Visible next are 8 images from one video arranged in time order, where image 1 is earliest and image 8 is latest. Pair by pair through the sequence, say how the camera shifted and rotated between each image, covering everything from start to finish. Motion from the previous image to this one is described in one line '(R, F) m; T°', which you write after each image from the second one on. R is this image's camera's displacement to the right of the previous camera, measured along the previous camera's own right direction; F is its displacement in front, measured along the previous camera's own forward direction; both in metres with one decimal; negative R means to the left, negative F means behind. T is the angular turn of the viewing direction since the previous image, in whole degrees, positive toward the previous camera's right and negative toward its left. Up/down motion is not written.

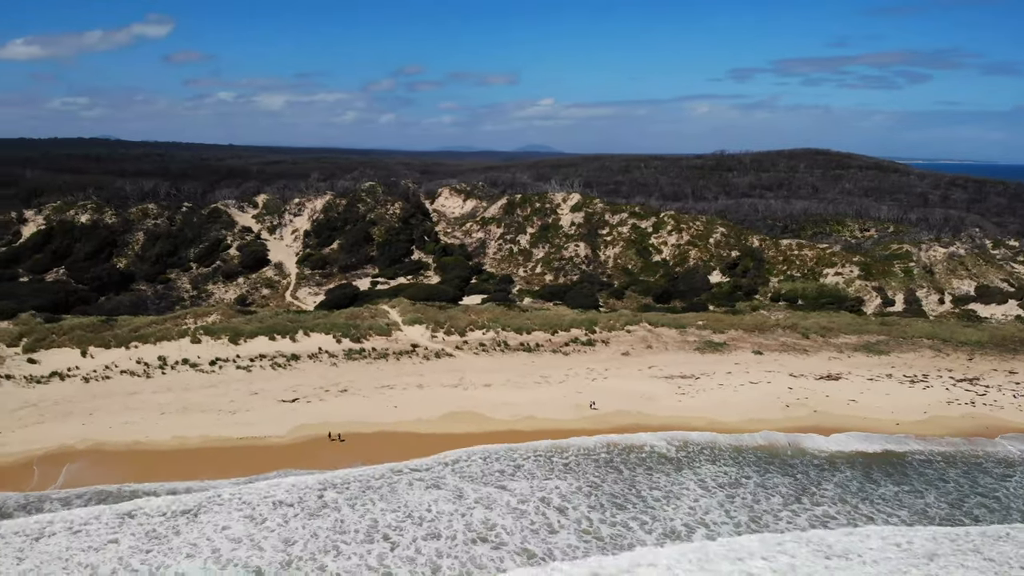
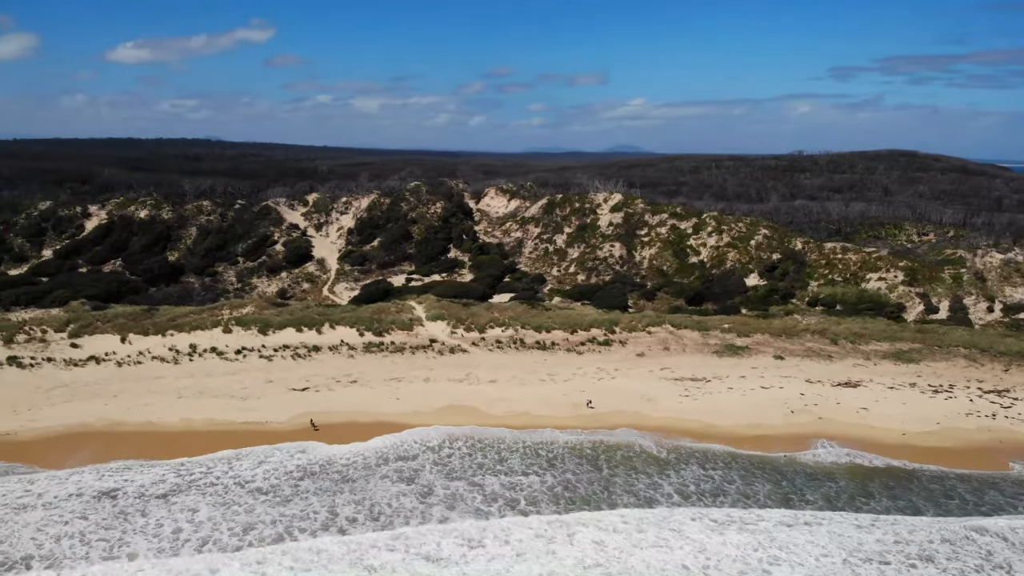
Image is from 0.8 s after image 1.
(+1.6, -0.1) m; -6°
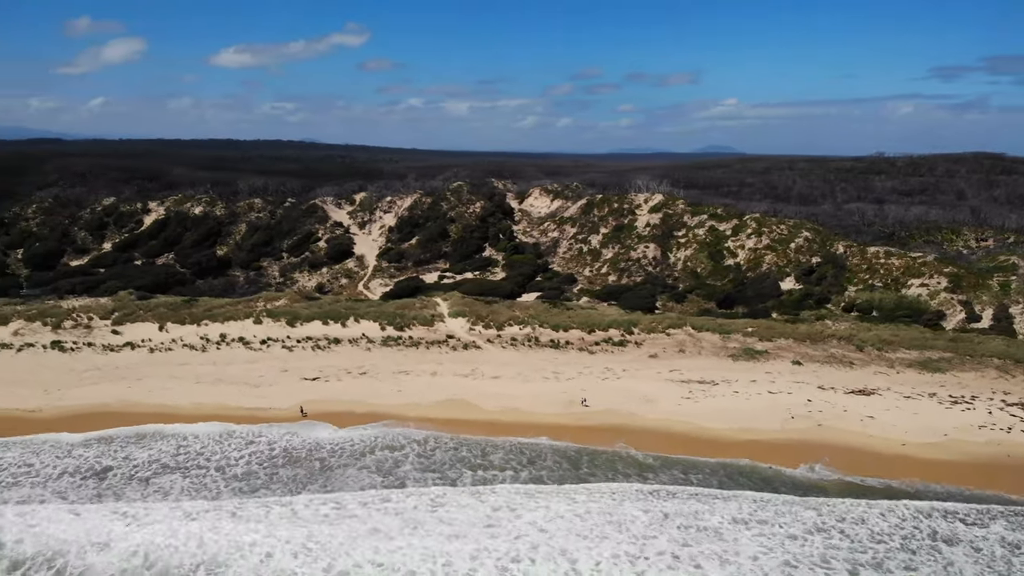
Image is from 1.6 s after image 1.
(+1.7, -0.1) m; -6°
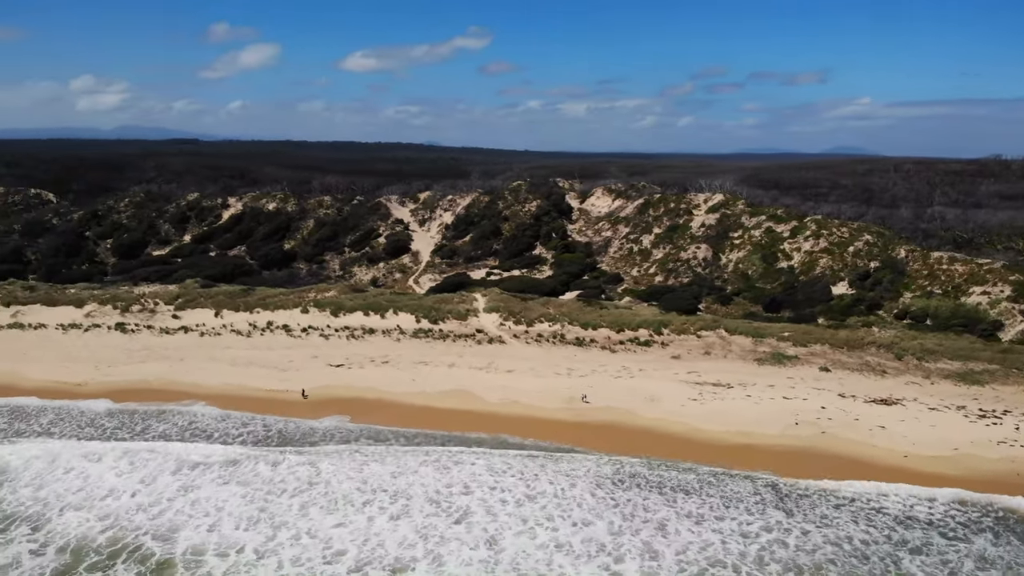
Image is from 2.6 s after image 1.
(+2.1, -0.2) m; -9°
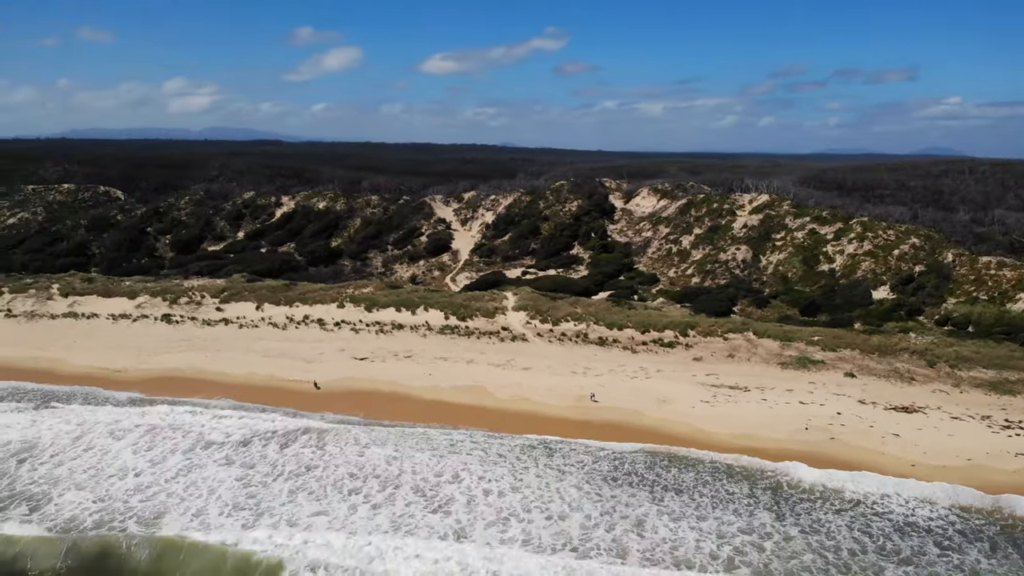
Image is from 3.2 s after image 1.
(+1.2, -0.1) m; -6°
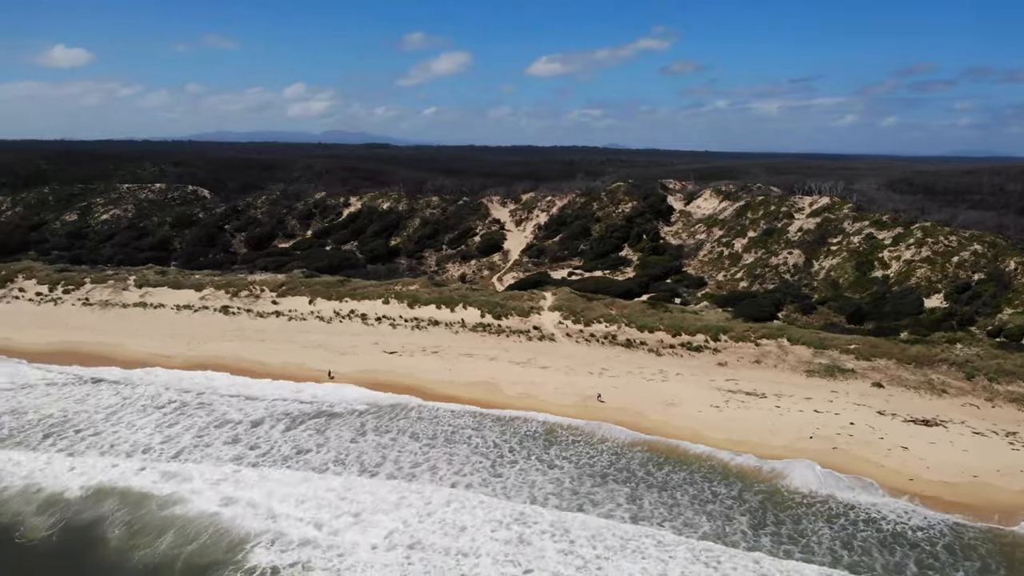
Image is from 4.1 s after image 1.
(+1.8, -0.2) m; -8°
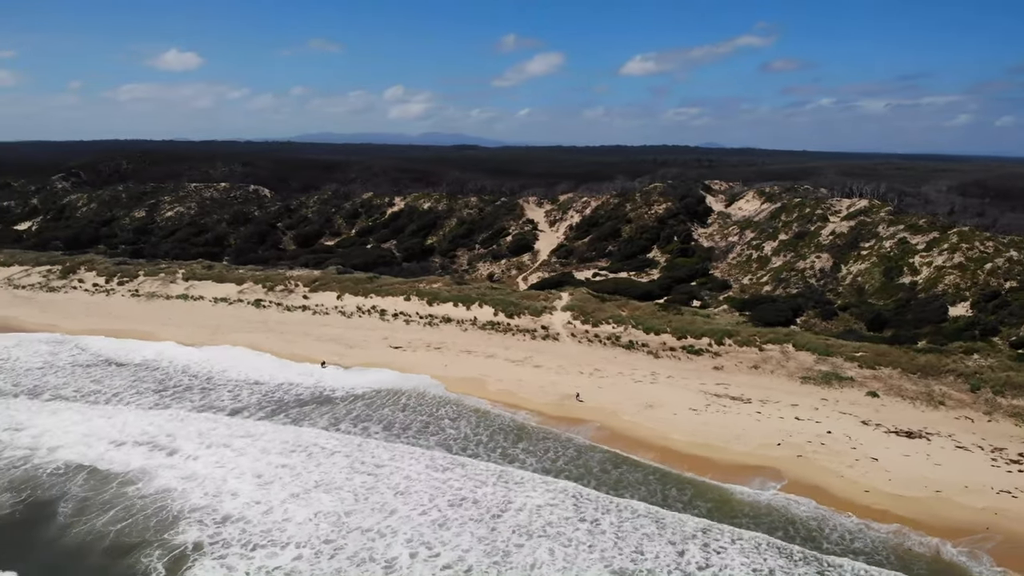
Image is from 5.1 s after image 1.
(+2.1, -0.2) m; -7°
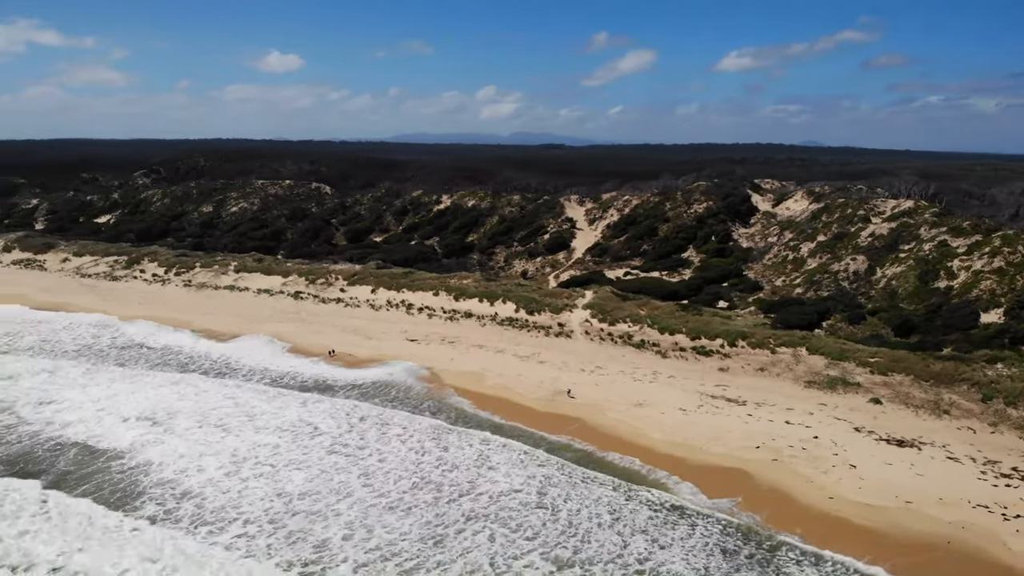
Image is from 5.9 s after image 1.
(+1.9, -0.1) m; -7°
